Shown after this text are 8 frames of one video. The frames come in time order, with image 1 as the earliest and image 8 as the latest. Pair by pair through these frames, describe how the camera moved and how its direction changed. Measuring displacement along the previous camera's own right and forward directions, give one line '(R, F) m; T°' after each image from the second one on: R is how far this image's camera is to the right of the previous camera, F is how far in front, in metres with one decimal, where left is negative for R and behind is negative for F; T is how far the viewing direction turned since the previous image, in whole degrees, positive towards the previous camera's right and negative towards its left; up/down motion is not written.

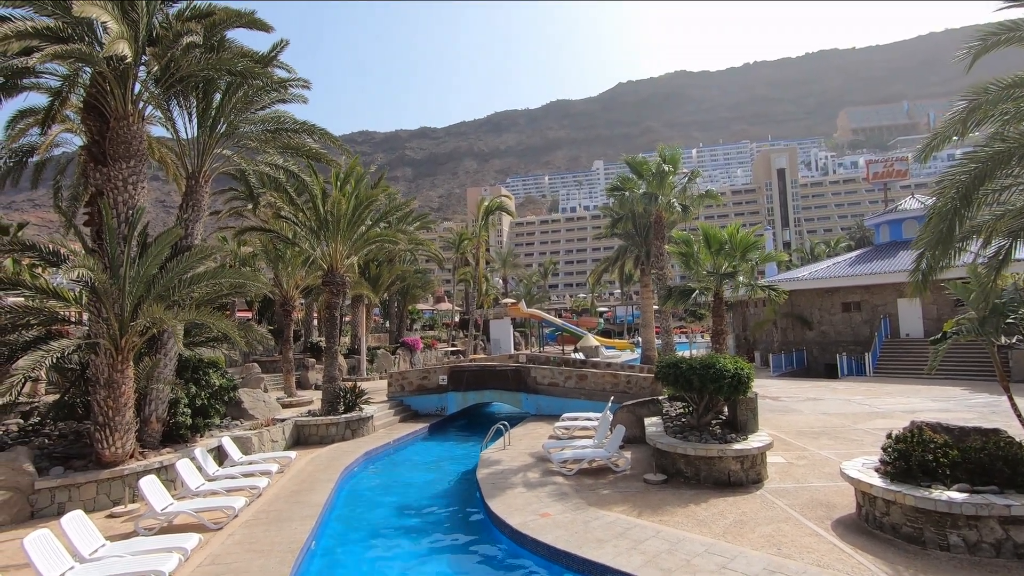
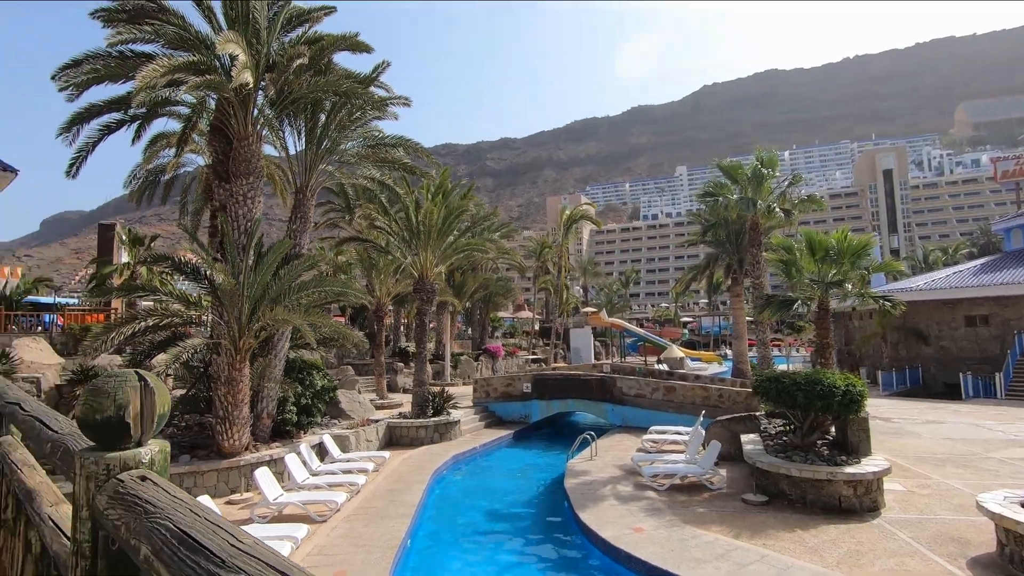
(-0.2, 0.0) m; -8°
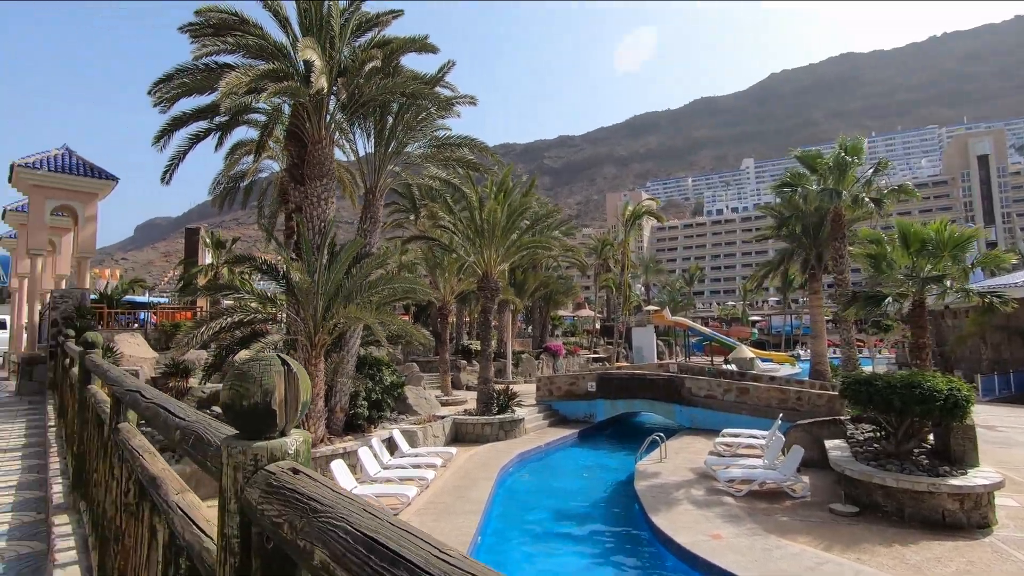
(-0.2, +0.1) m; -6°
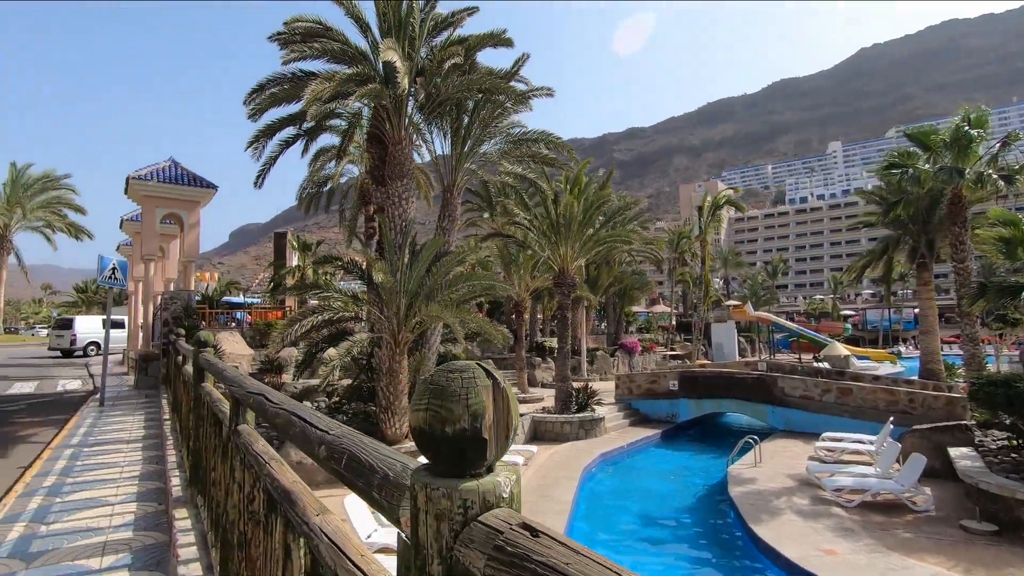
(-0.2, +0.2) m; -7°
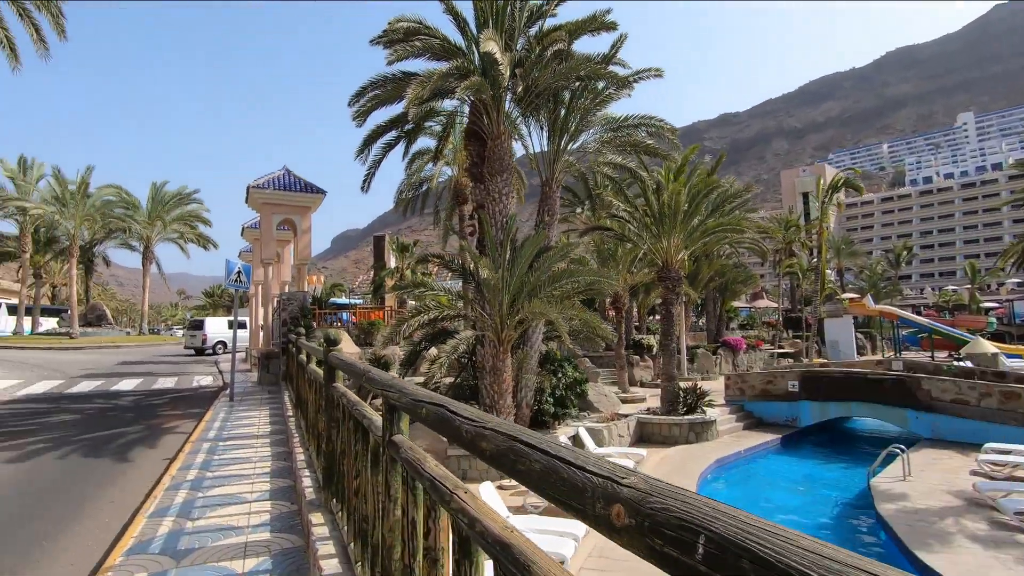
(-0.4, +0.4) m; -9°
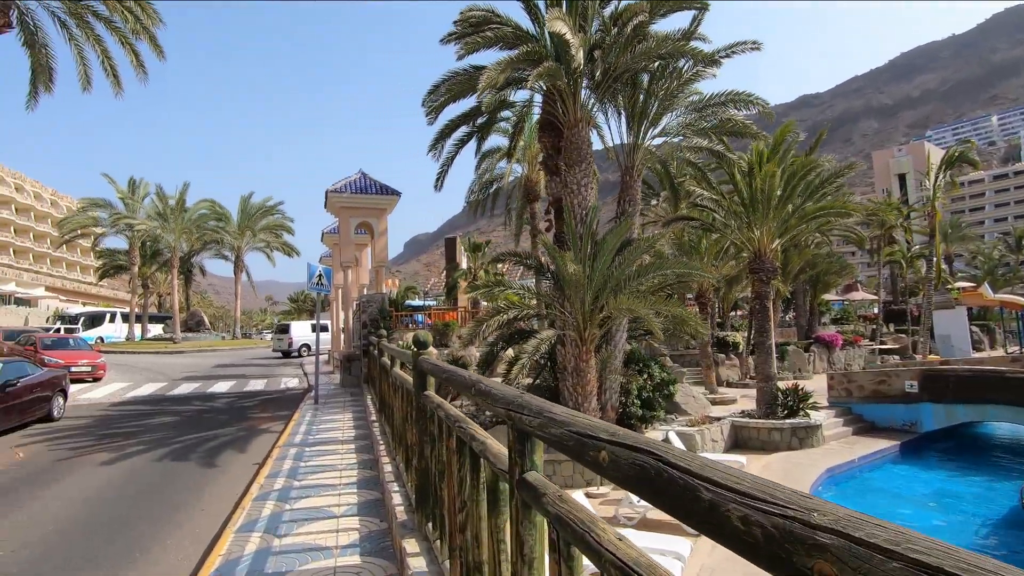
(-0.2, +0.5) m; -7°
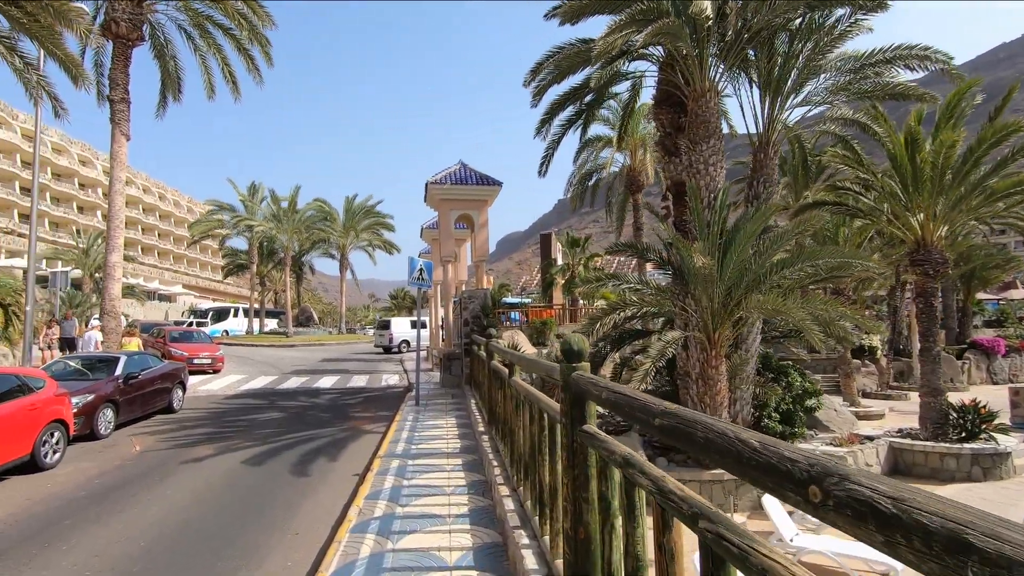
(-0.4, +1.0) m; -10°
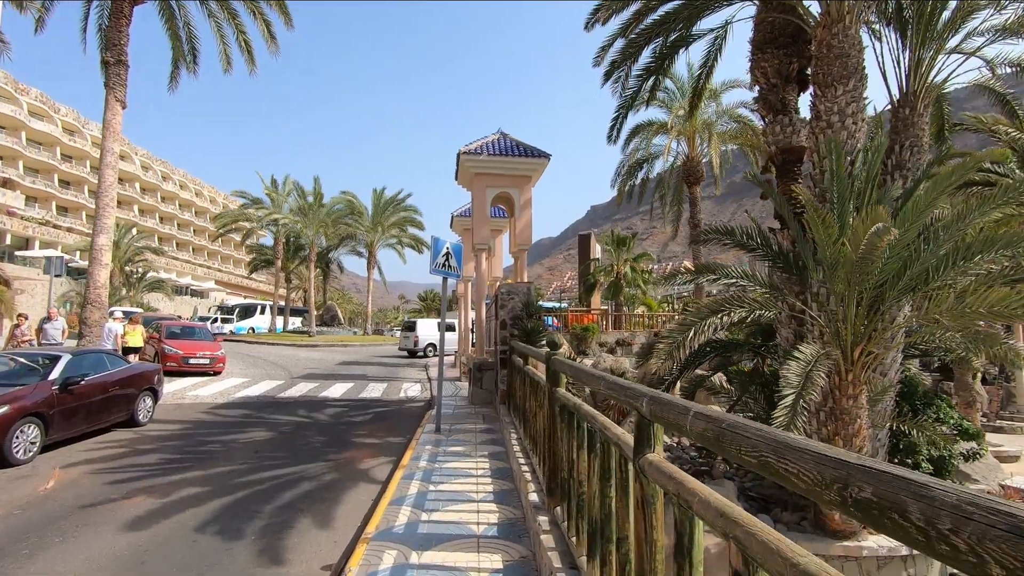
(-0.3, +2.3) m; -3°
